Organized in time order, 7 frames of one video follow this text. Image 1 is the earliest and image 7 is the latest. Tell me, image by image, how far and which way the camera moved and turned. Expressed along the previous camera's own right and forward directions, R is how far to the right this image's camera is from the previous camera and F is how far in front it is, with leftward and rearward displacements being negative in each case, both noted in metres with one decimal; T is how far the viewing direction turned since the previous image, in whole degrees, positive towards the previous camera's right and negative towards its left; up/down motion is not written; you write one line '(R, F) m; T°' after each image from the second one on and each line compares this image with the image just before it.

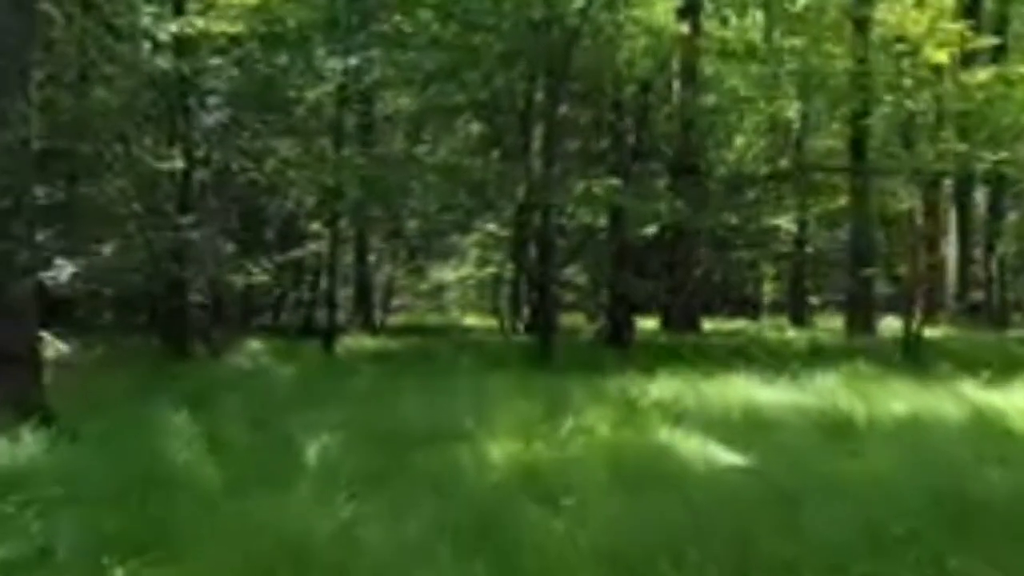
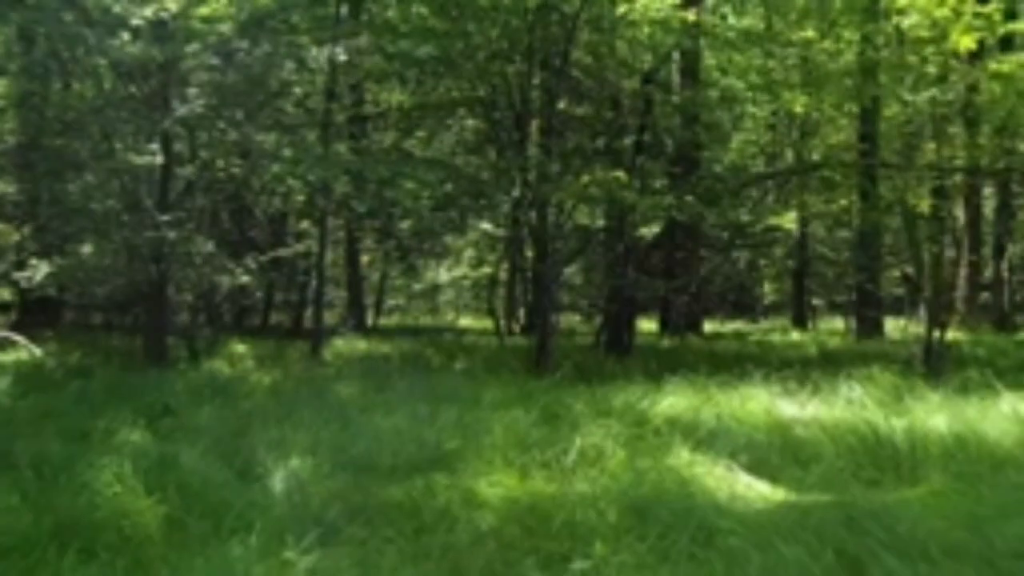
(0.0, +0.6) m; 0°
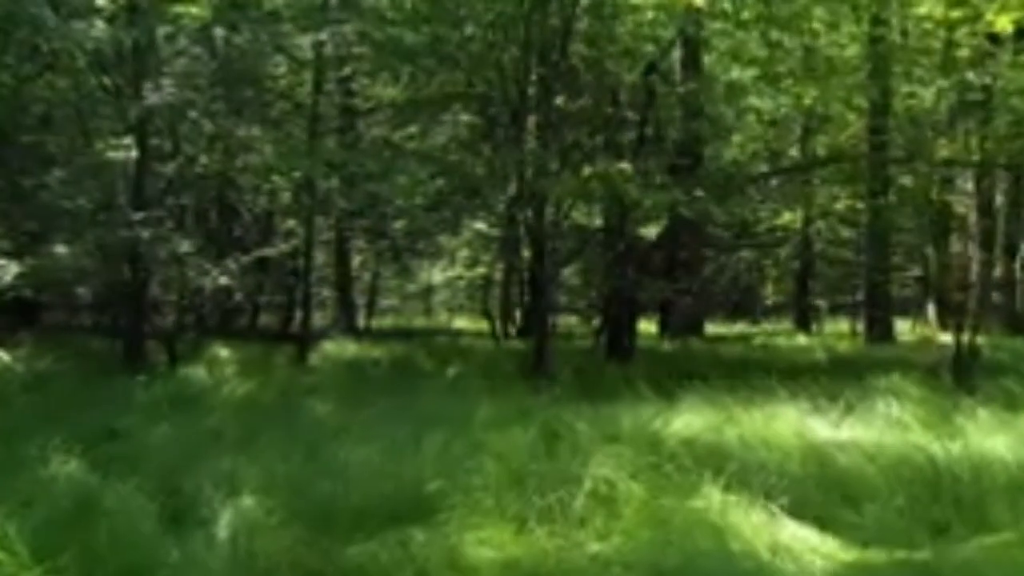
(0.0, +0.6) m; 0°
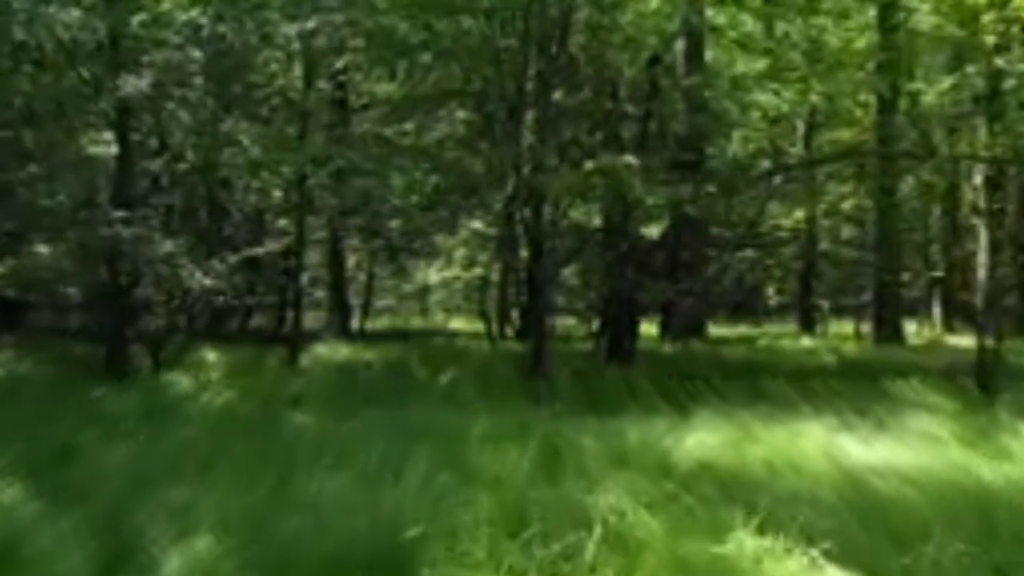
(0.0, +0.4) m; 0°
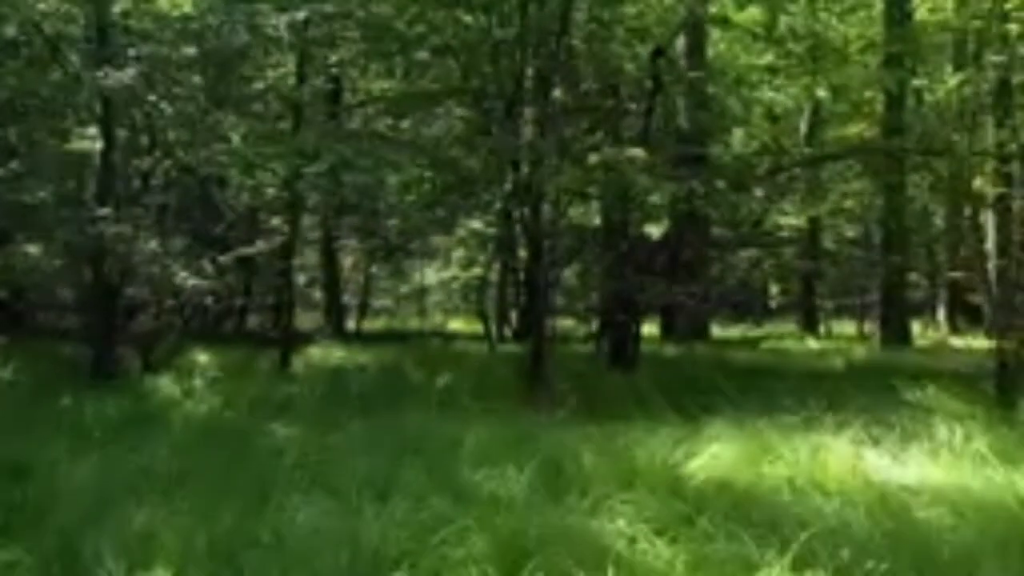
(0.0, +0.3) m; 0°
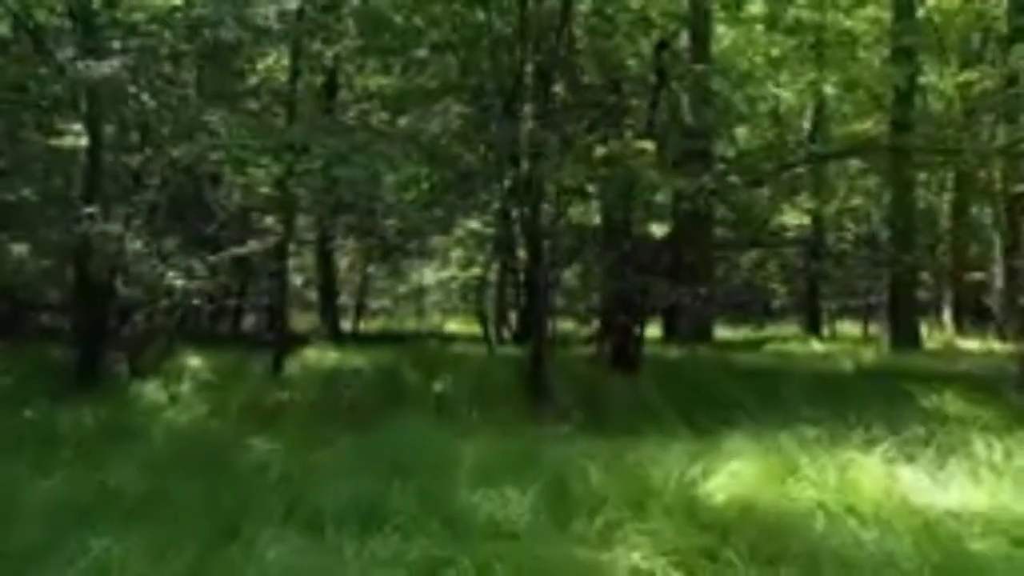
(0.0, +0.3) m; 0°
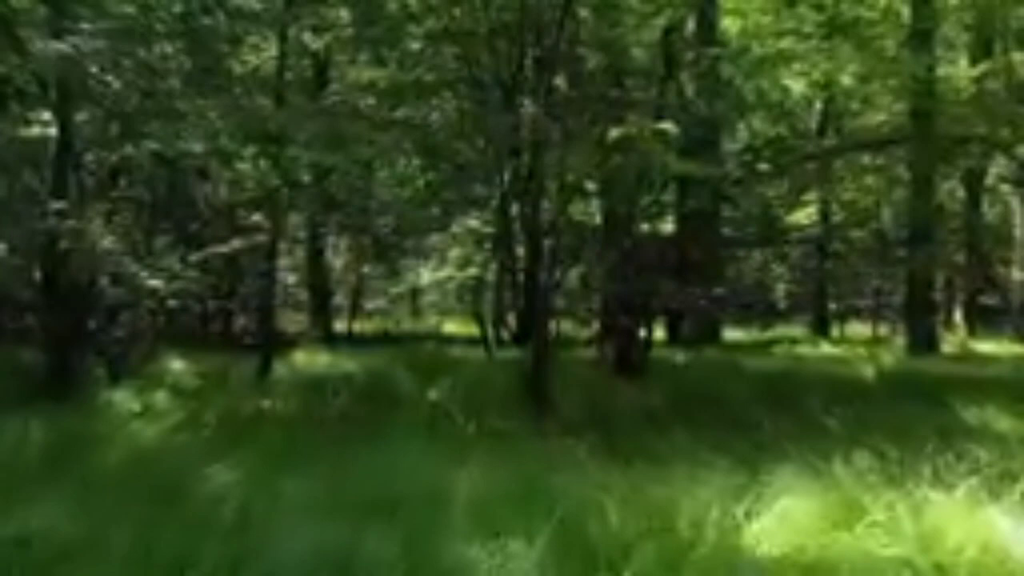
(0.0, +0.6) m; 0°
